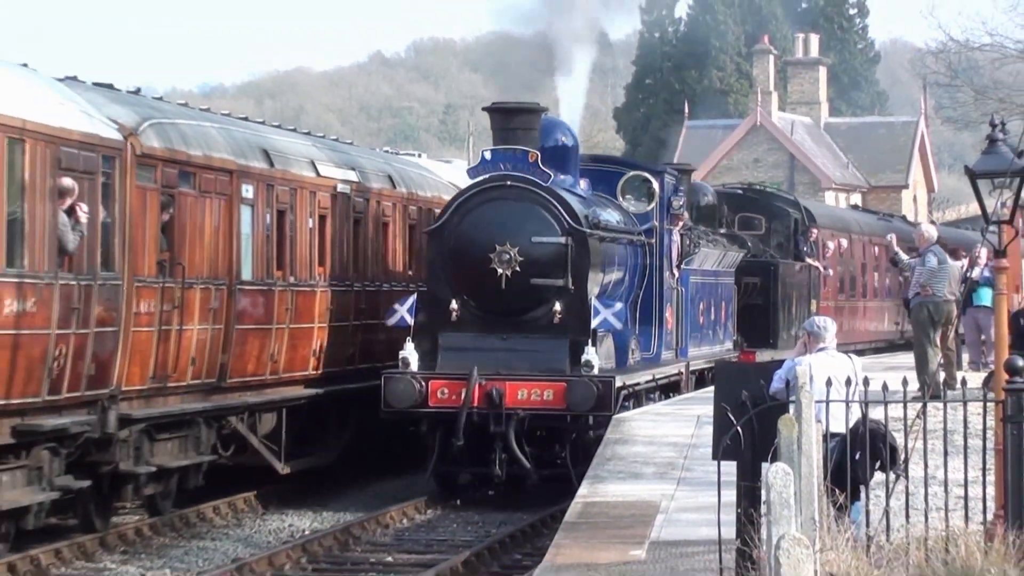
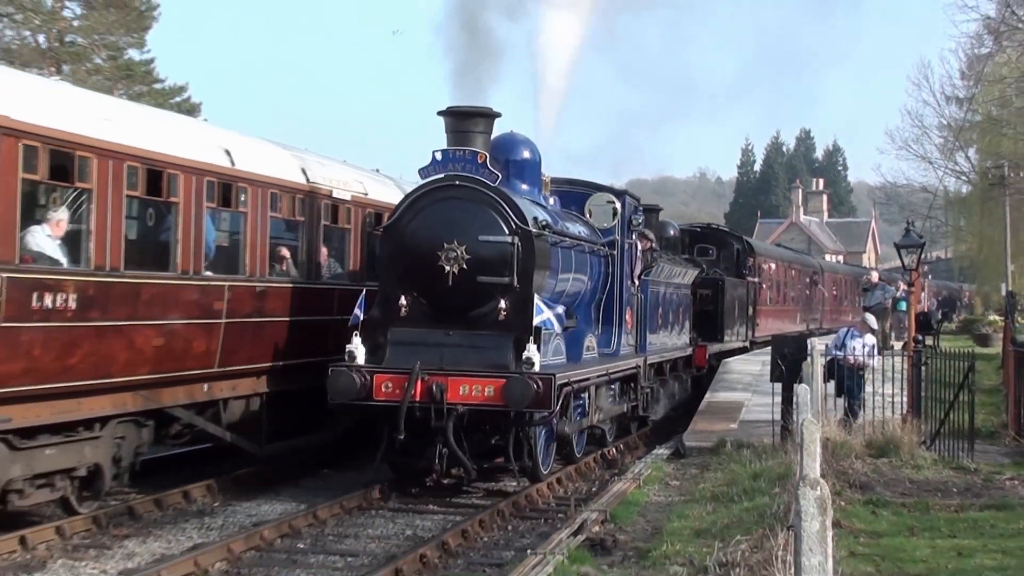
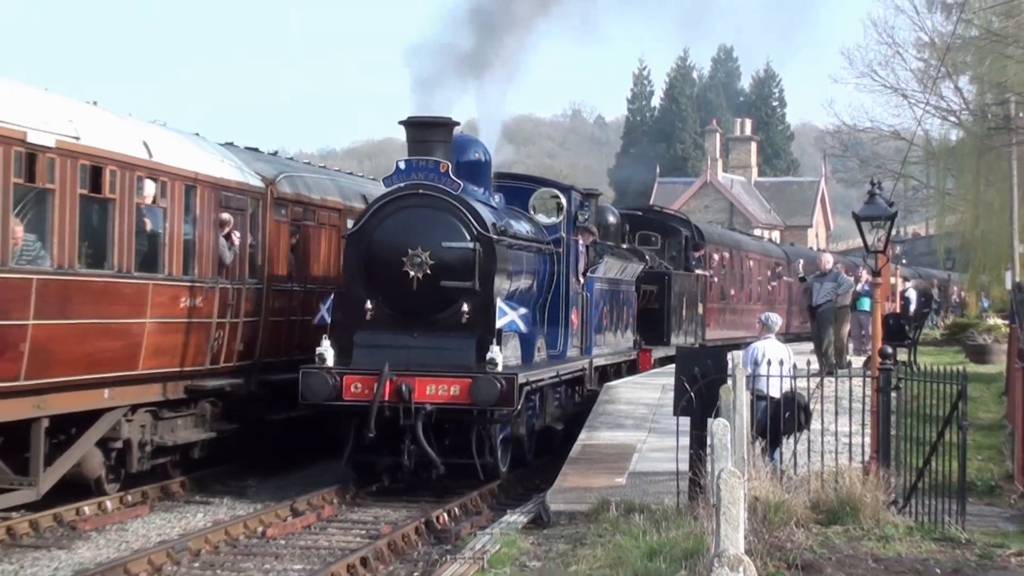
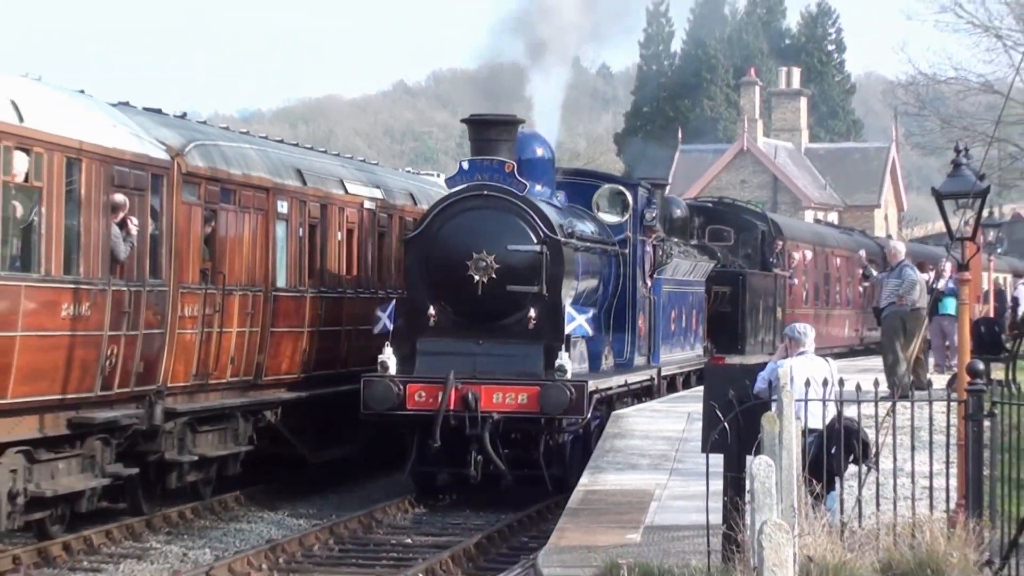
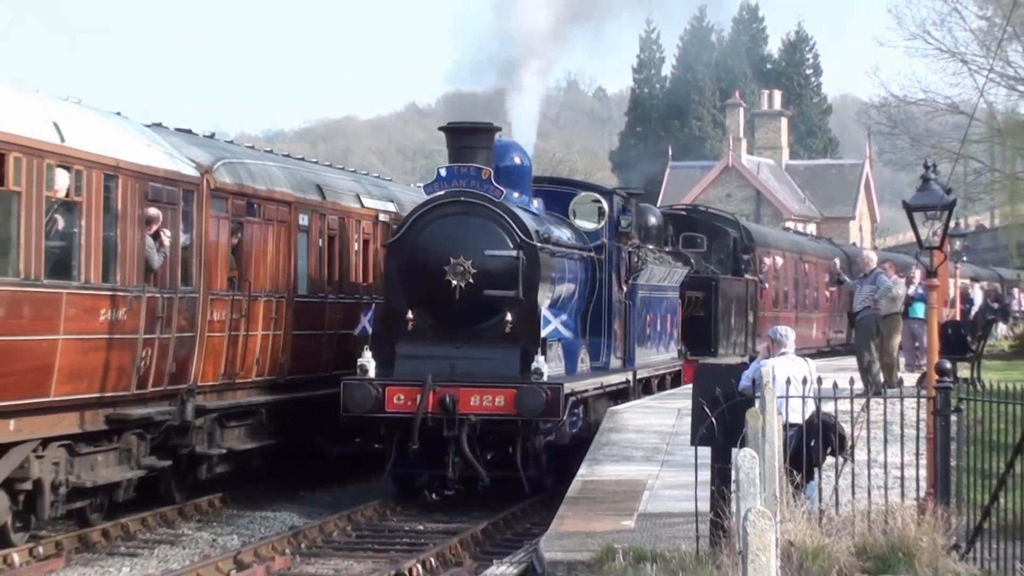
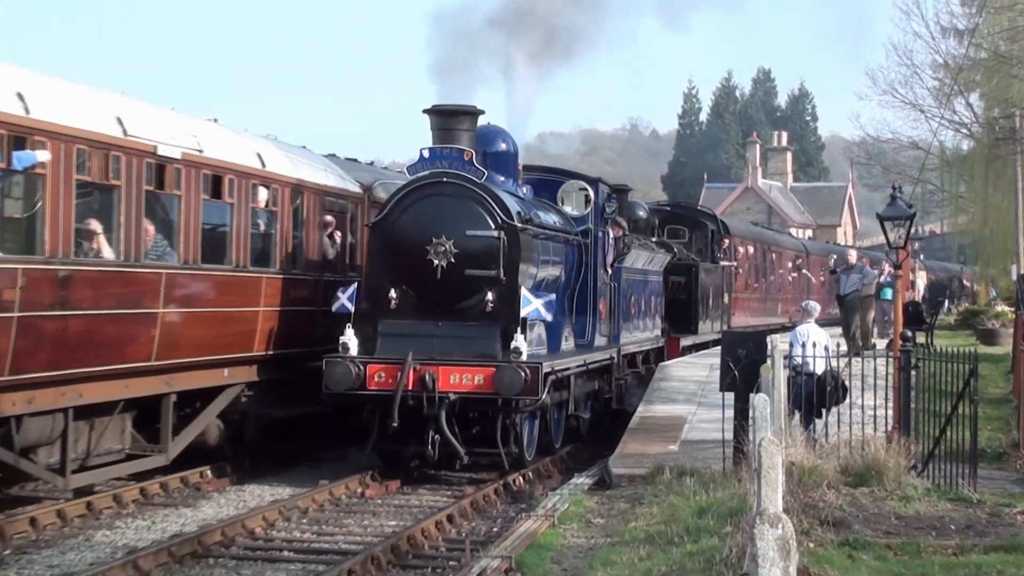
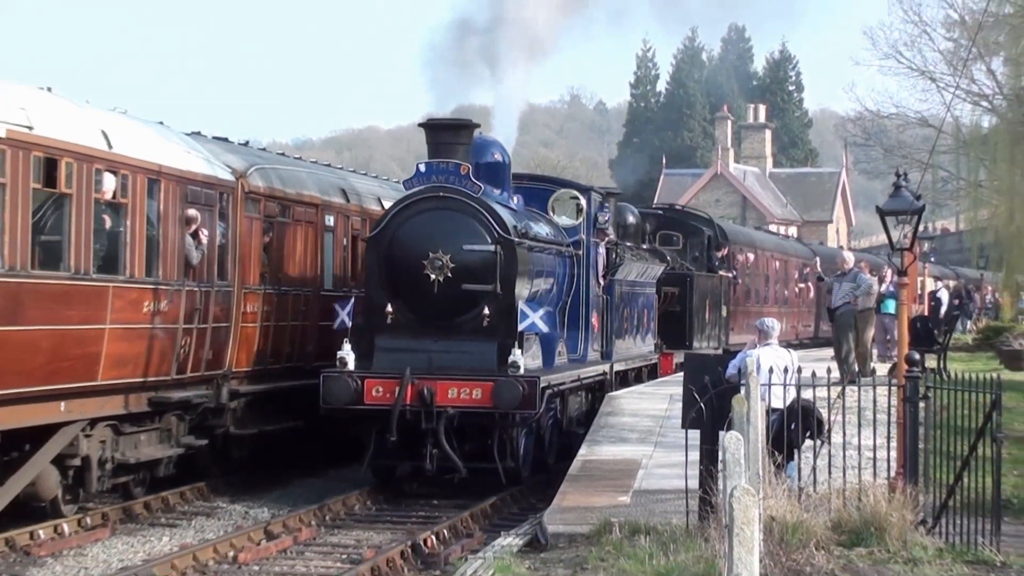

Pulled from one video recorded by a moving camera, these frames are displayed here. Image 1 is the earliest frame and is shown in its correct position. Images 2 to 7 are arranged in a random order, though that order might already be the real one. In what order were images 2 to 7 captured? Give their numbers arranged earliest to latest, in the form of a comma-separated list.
4, 5, 7, 3, 6, 2
